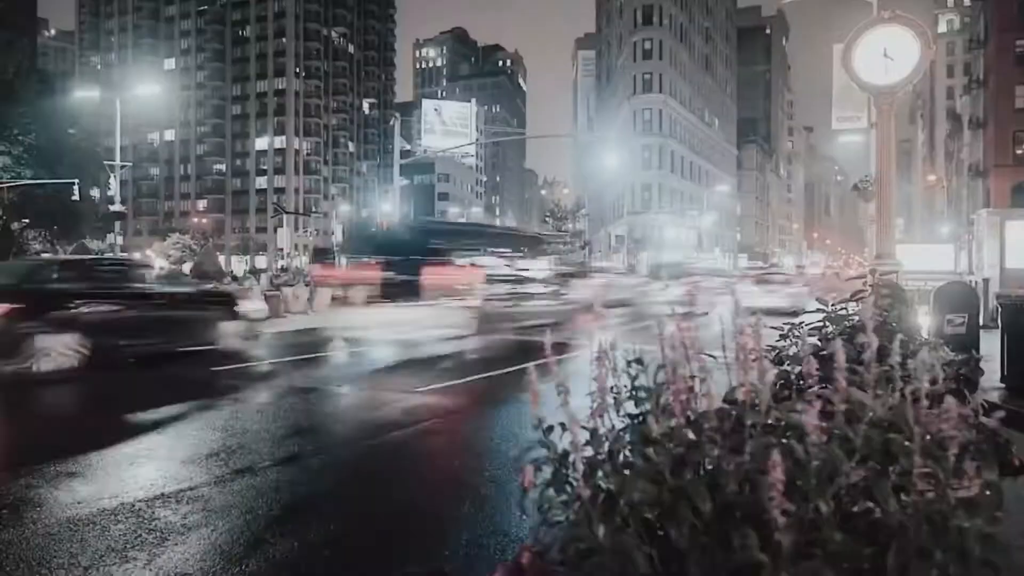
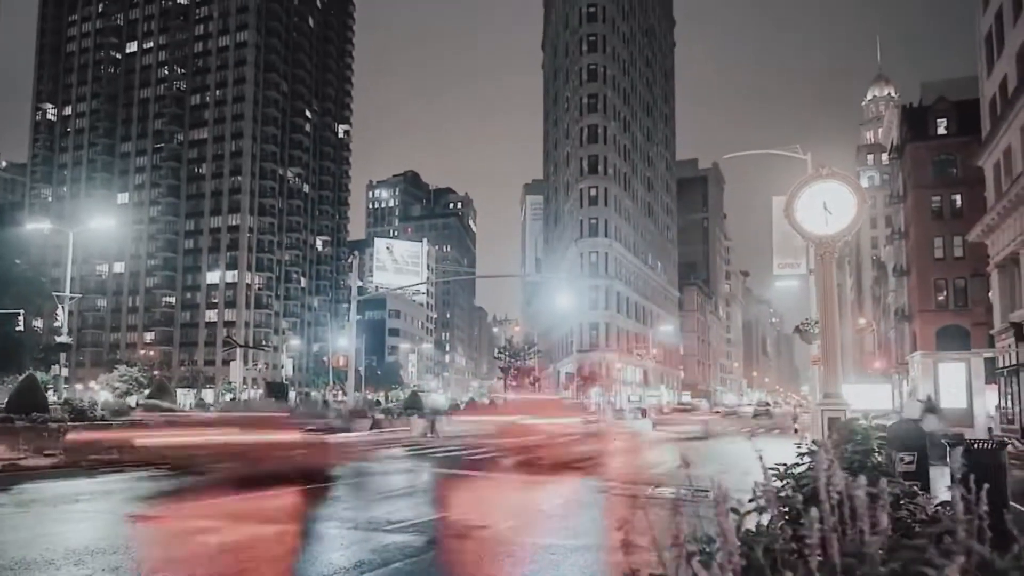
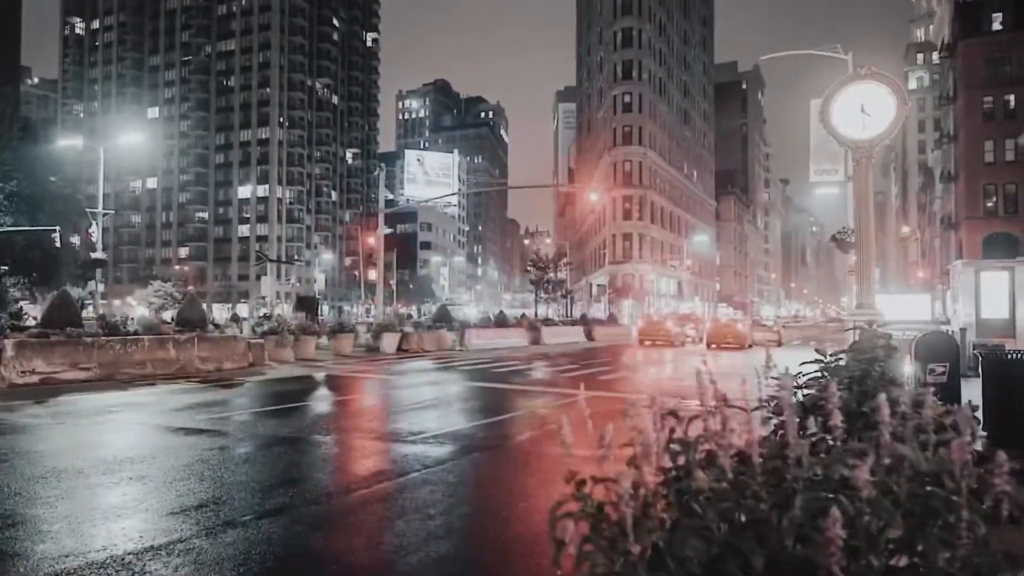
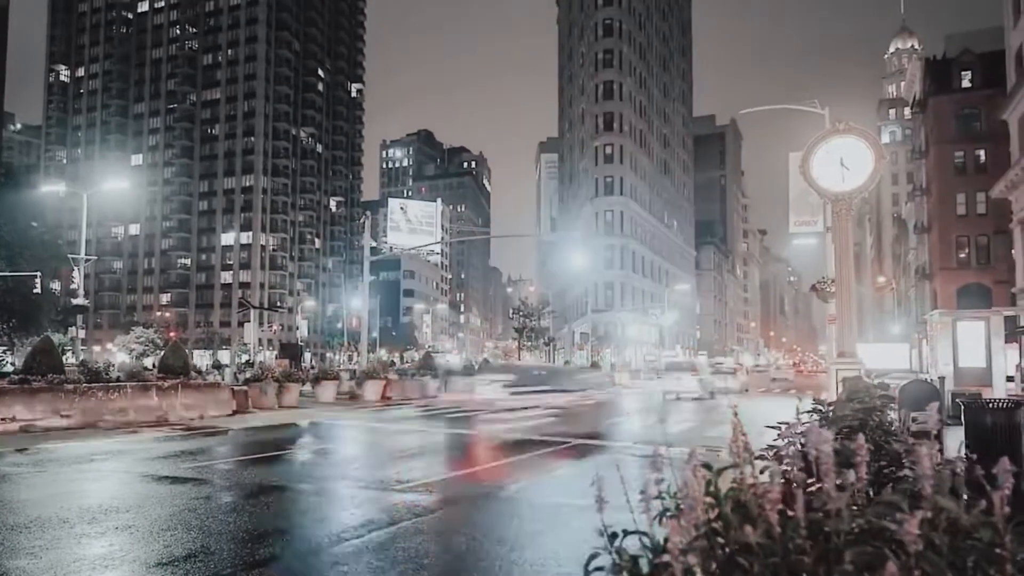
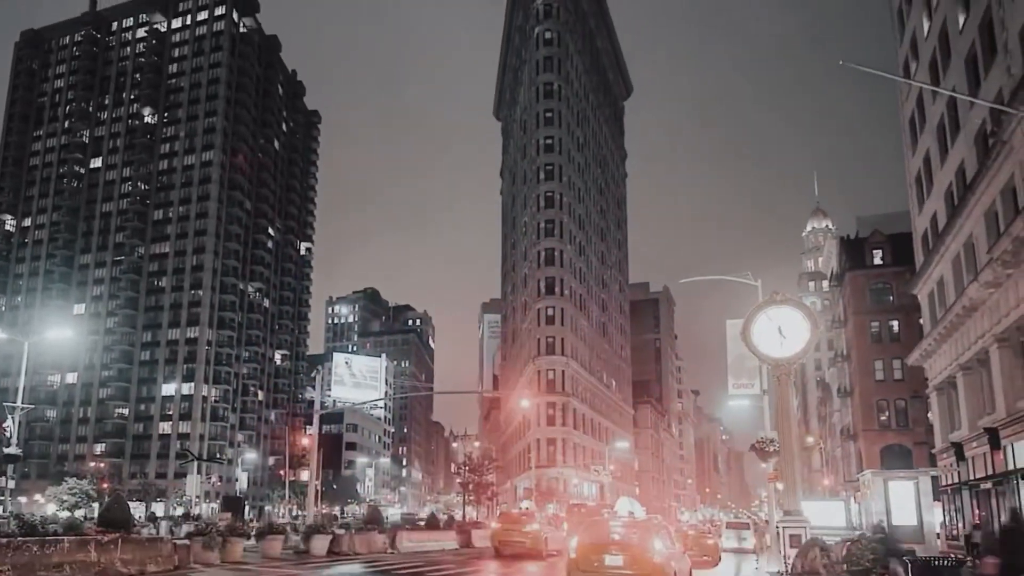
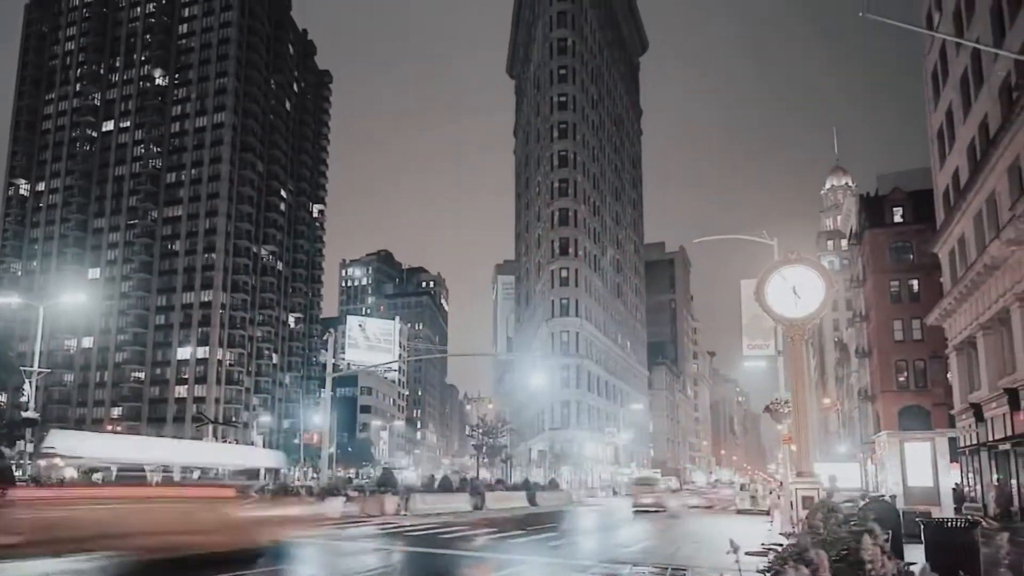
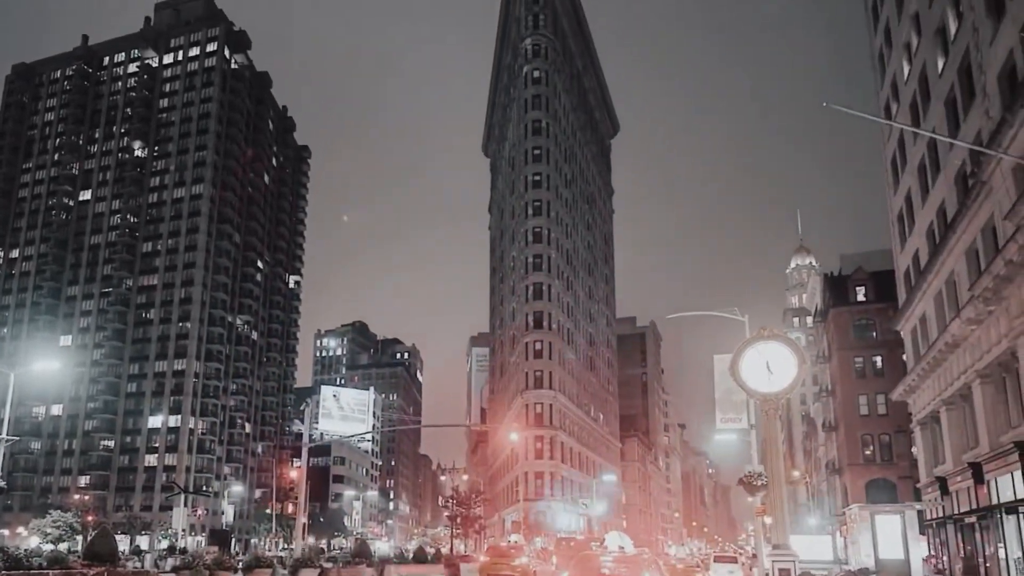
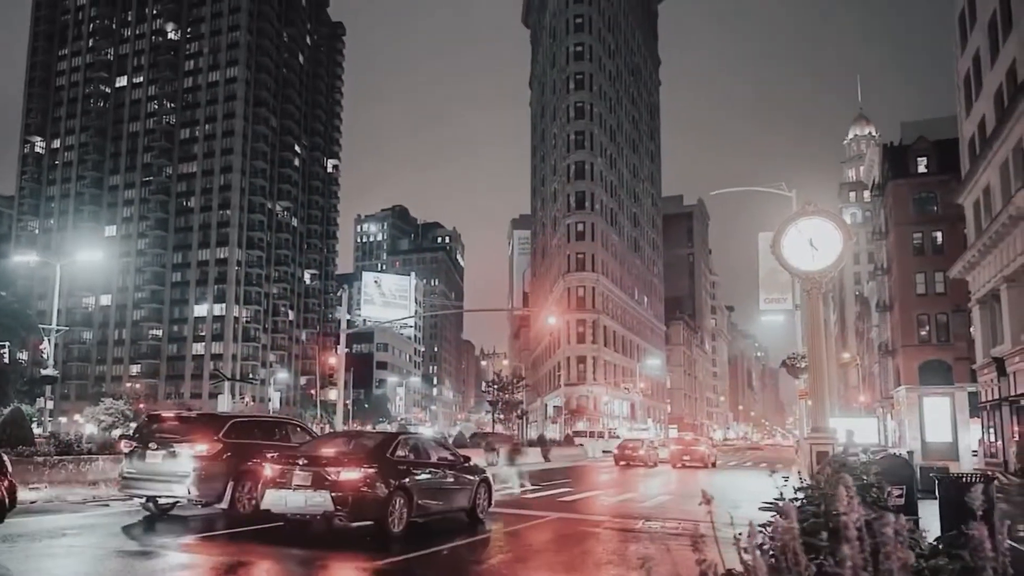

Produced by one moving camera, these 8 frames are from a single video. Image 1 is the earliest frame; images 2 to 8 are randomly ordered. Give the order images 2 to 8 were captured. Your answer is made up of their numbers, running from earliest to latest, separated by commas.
3, 4, 2, 8, 6, 5, 7
